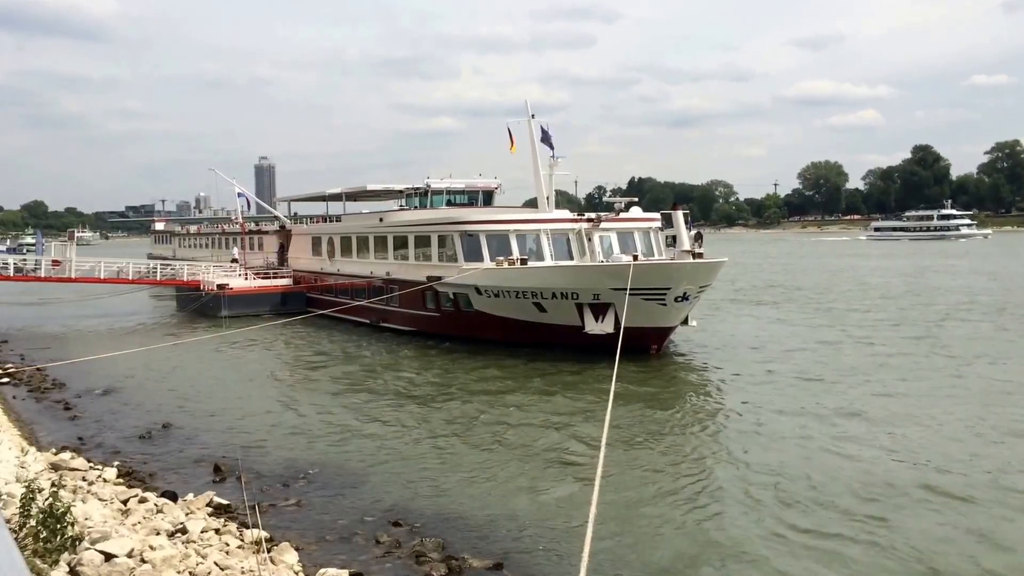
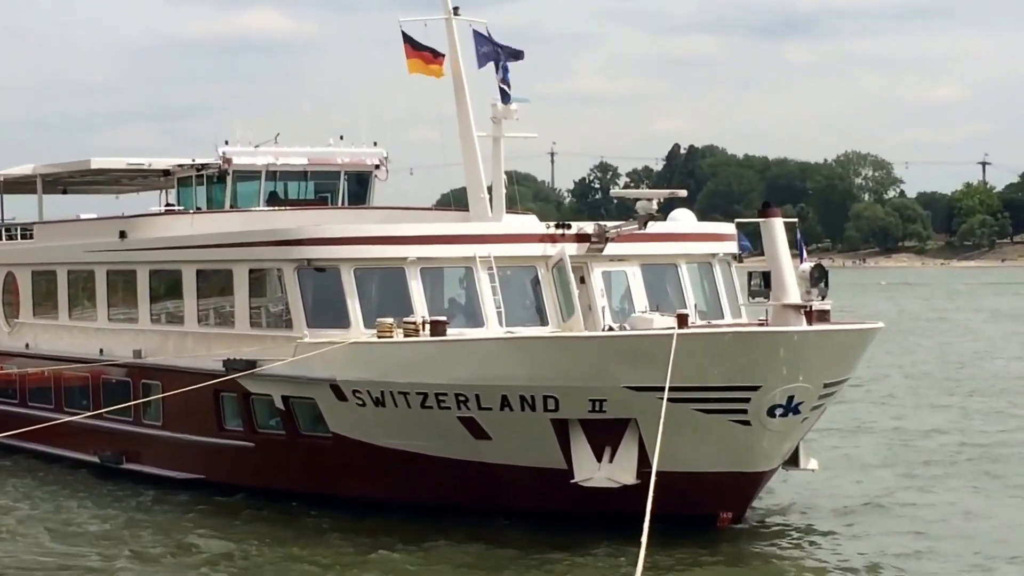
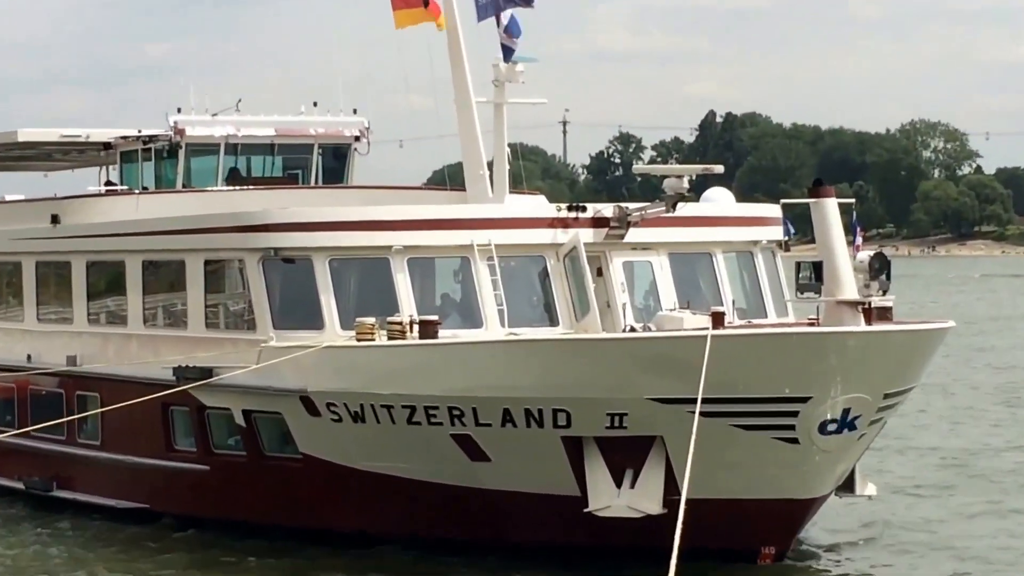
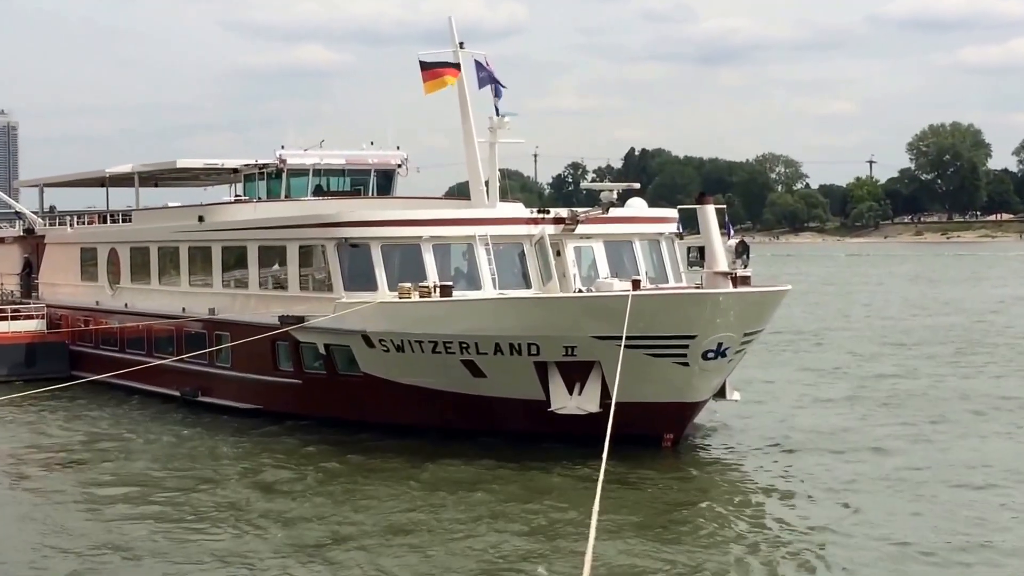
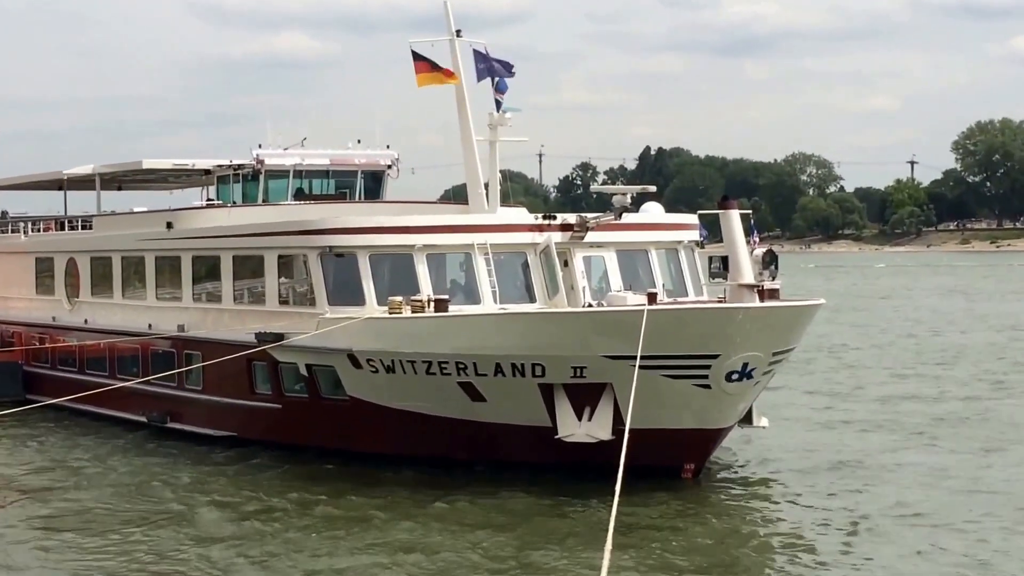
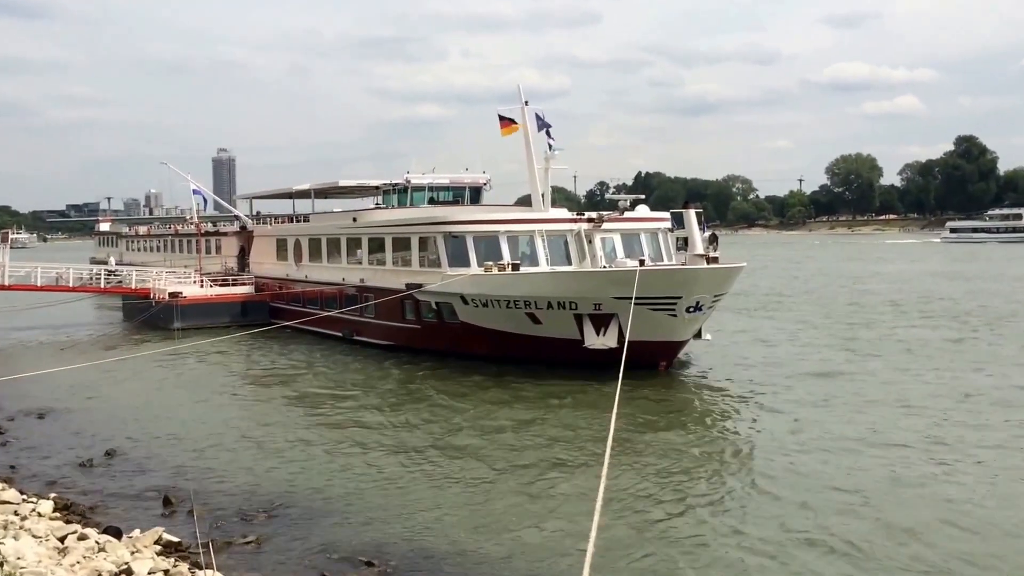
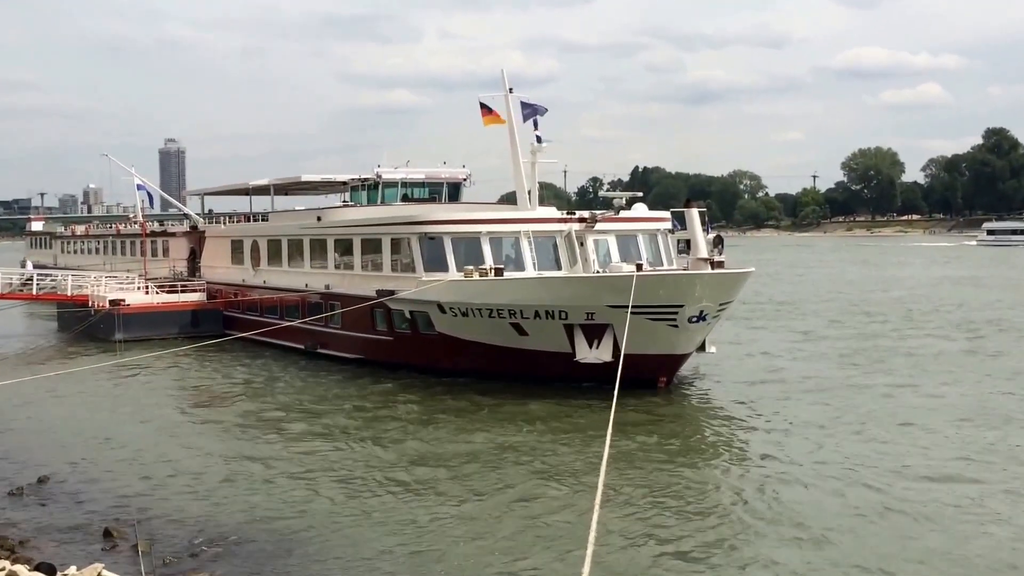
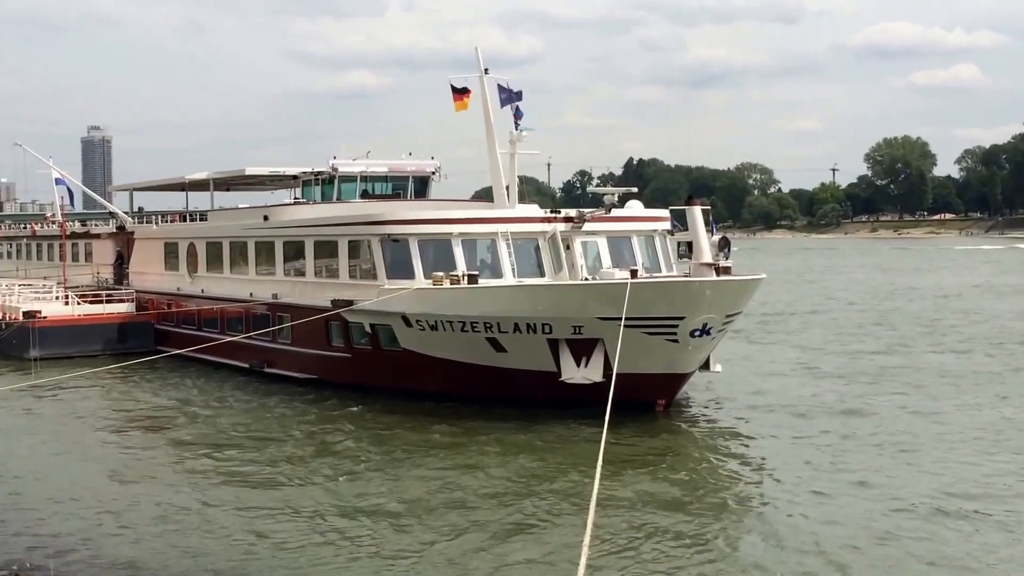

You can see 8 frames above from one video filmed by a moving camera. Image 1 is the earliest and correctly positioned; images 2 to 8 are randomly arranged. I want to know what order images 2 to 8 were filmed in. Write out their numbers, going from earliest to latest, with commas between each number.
6, 7, 8, 4, 5, 2, 3
